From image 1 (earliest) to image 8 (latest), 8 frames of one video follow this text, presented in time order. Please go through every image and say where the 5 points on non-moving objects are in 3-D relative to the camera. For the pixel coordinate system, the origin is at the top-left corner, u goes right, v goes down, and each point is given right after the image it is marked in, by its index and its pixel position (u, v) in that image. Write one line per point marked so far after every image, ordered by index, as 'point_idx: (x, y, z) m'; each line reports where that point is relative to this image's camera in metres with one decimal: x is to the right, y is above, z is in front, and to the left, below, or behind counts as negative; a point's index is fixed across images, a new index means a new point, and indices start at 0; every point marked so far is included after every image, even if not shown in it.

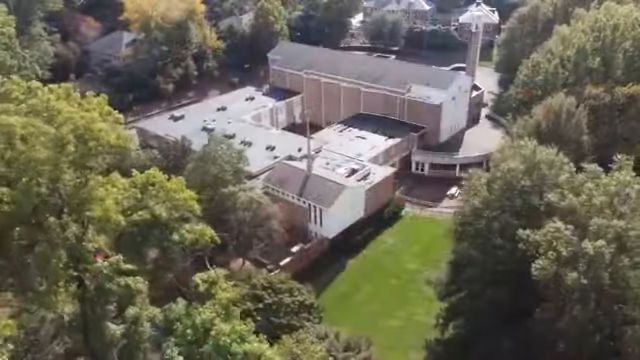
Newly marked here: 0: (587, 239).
0: (+8.4, -1.8, +19.6) m
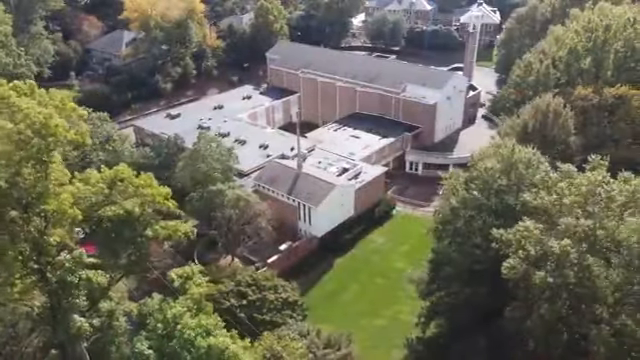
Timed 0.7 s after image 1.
0: (+7.4, -1.8, +19.7) m
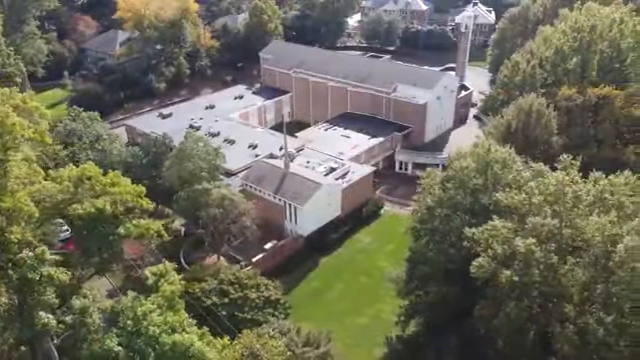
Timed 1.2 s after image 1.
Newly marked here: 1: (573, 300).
0: (+6.4, -1.8, +19.8) m
1: (+7.8, -3.7, +18.9) m
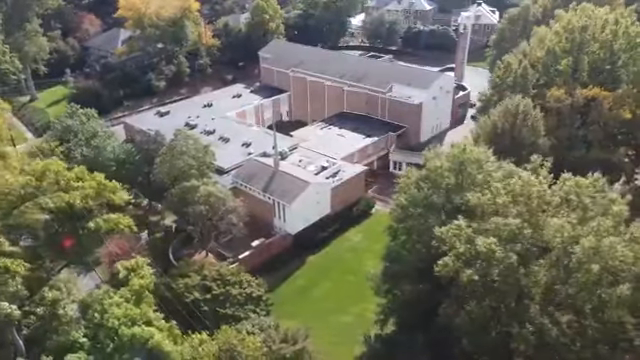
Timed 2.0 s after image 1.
0: (+5.3, -1.8, +19.8) m
1: (+6.6, -3.7, +18.9) m
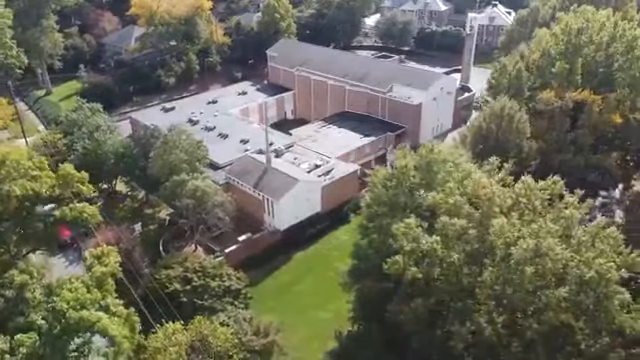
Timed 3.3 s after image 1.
0: (+3.6, -1.8, +20.1) m
1: (+4.9, -3.7, +19.0) m
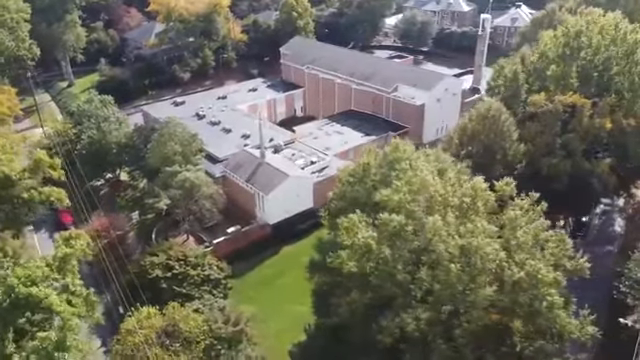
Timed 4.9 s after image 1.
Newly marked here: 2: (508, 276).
0: (+1.7, -1.7, +20.4) m
1: (+2.8, -3.6, +19.3) m
2: (+5.6, -2.9, +18.6) m
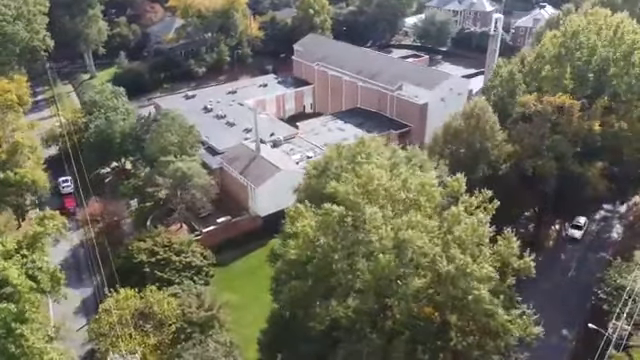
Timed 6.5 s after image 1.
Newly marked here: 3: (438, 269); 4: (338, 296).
0: (-0.1, -1.4, +20.8) m
1: (+0.8, -3.3, +19.6) m
2: (+3.6, -2.7, +18.7) m
3: (+3.6, -2.7, +18.8) m
4: (+0.4, -3.6, +19.6) m
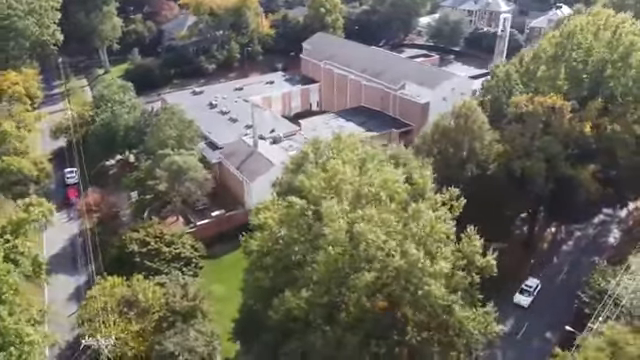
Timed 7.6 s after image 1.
0: (-1.4, -1.1, +21.1) m
1: (-0.6, -3.1, +19.9) m
2: (+2.2, -2.6, +18.9) m
3: (+2.2, -2.6, +19.0) m
4: (-0.9, -3.4, +20.0) m
